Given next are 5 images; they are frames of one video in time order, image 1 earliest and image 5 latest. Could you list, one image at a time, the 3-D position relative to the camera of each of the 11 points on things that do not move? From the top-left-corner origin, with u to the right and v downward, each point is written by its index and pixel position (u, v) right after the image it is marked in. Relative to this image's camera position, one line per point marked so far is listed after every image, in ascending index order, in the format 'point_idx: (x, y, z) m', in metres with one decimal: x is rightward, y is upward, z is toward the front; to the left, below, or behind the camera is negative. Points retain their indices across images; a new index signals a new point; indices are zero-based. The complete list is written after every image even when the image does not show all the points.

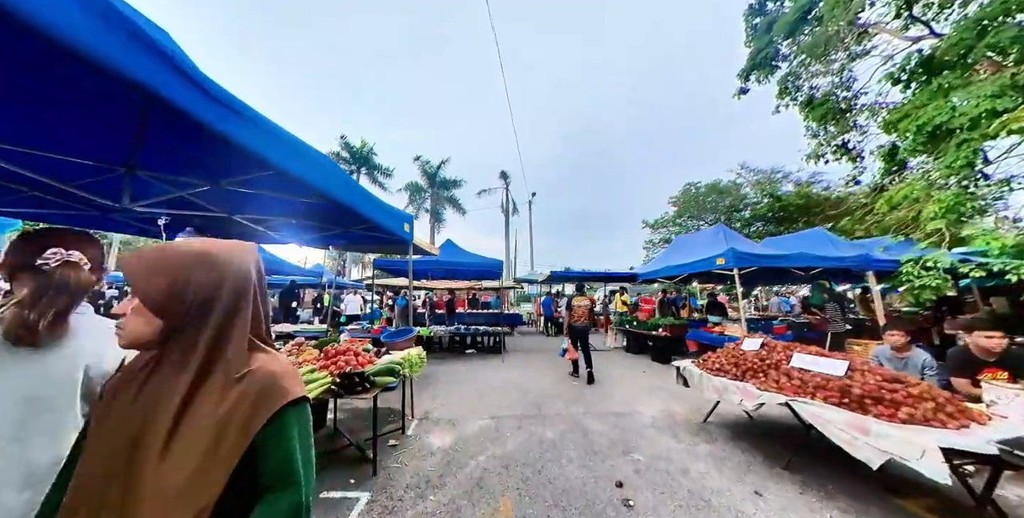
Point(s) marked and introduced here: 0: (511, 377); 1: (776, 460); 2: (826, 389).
0: (0.0, -2.3, +5.6) m
1: (+2.5, -1.9, +2.7) m
2: (+2.4, -1.0, +2.2) m
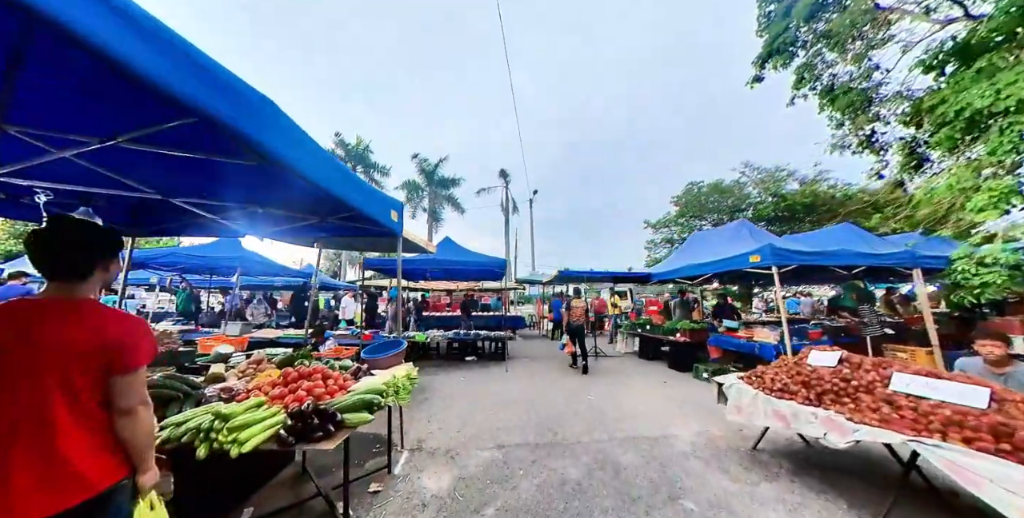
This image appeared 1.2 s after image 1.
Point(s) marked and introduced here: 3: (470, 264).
0: (+0.1, -2.3, +5.0) m
1: (+2.6, -1.8, +2.1) m
2: (+2.5, -1.0, +1.6) m
3: (-1.1, -0.1, +7.0) m
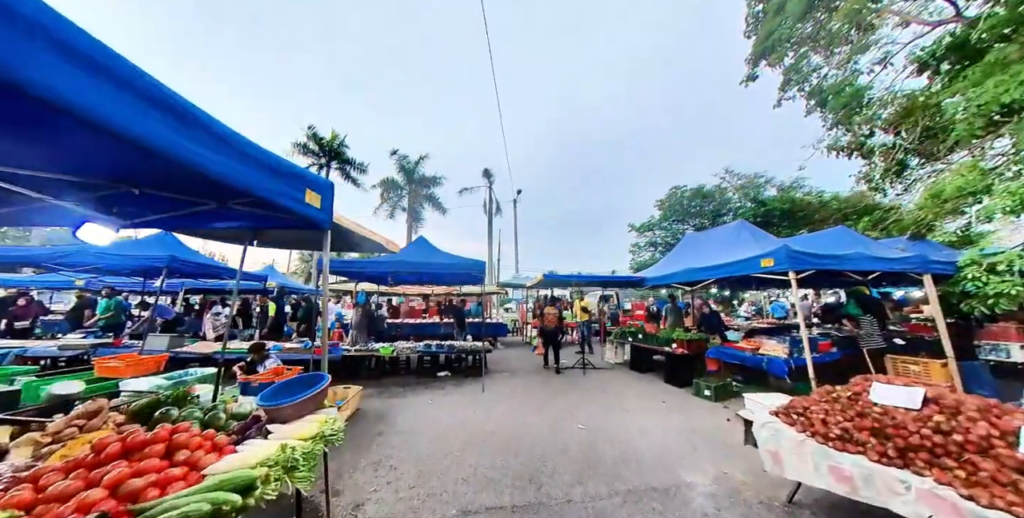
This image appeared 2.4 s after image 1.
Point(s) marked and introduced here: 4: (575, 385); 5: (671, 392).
0: (-0.3, -2.3, +4.2) m
1: (+2.4, -1.9, +1.5) m
2: (+2.4, -1.0, +1.0) m
3: (-1.5, -0.2, +6.2) m
4: (+1.2, -2.5, +5.7) m
5: (+2.8, -2.4, +5.1) m
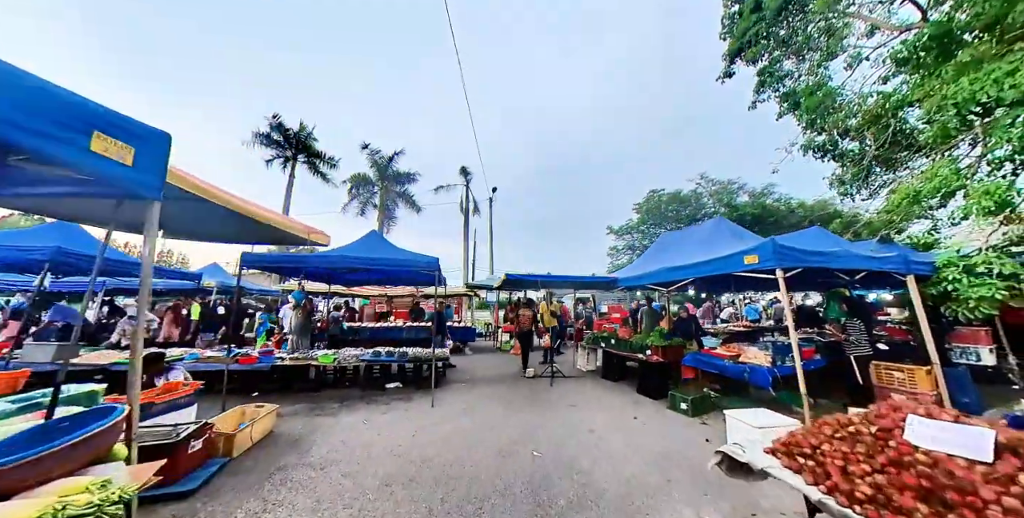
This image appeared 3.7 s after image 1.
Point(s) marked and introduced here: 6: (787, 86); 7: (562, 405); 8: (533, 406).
0: (-0.9, -2.2, +3.5) m
1: (+1.9, -1.8, +0.9) m
2: (+1.9, -0.9, +0.5) m
3: (-2.2, -0.1, +5.4) m
4: (+0.5, -2.4, +5.0) m
5: (+2.1, -2.3, +4.6) m
6: (+9.0, +5.7, +9.4) m
7: (+0.8, -2.3, +4.6) m
8: (+0.3, -2.4, +4.6) m
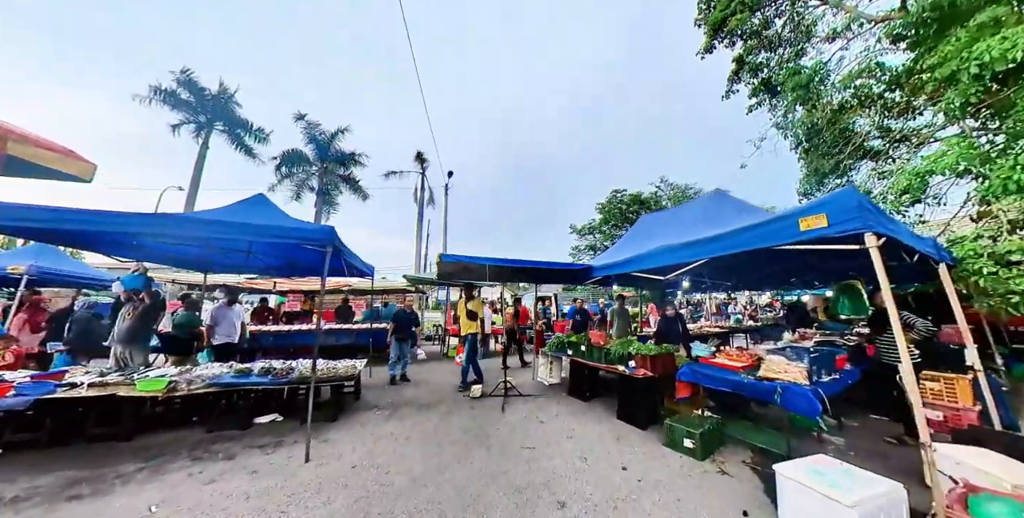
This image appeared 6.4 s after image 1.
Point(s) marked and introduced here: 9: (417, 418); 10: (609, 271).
0: (-1.5, -1.8, +1.8) m
1: (+1.6, -1.5, -0.4) m
2: (+1.7, -0.6, -0.9) m
3: (-3.0, +0.3, +3.5) m
4: (-0.3, -2.1, +3.5) m
5: (+1.3, -2.0, +3.3) m
6: (+7.8, +5.8, +9.0) m
7: (0.0, -2.0, +3.1) m
8: (-0.4, -2.0, +3.1) m
9: (-1.3, -2.2, +3.9) m
10: (+1.6, -0.2, +4.6) m
